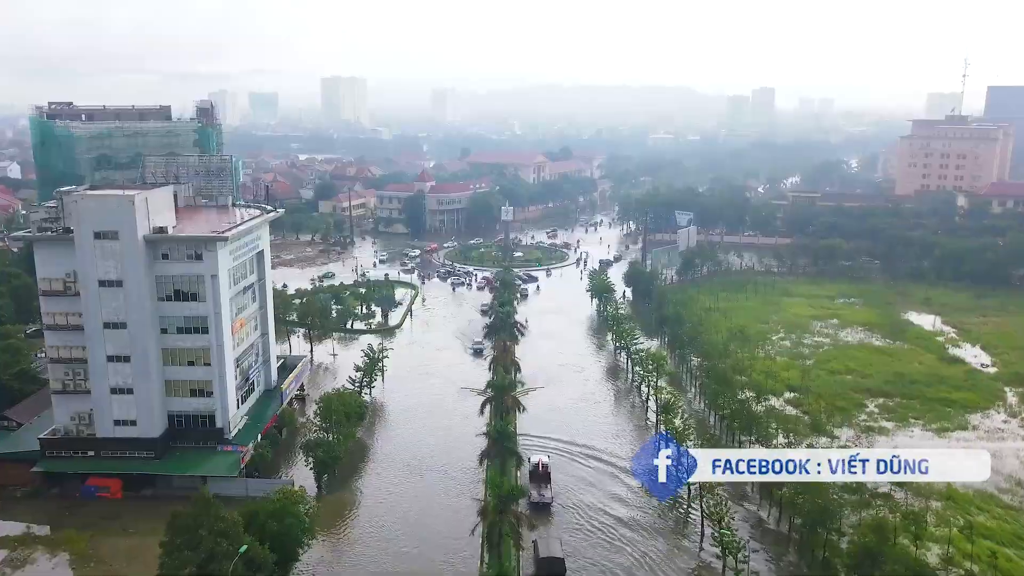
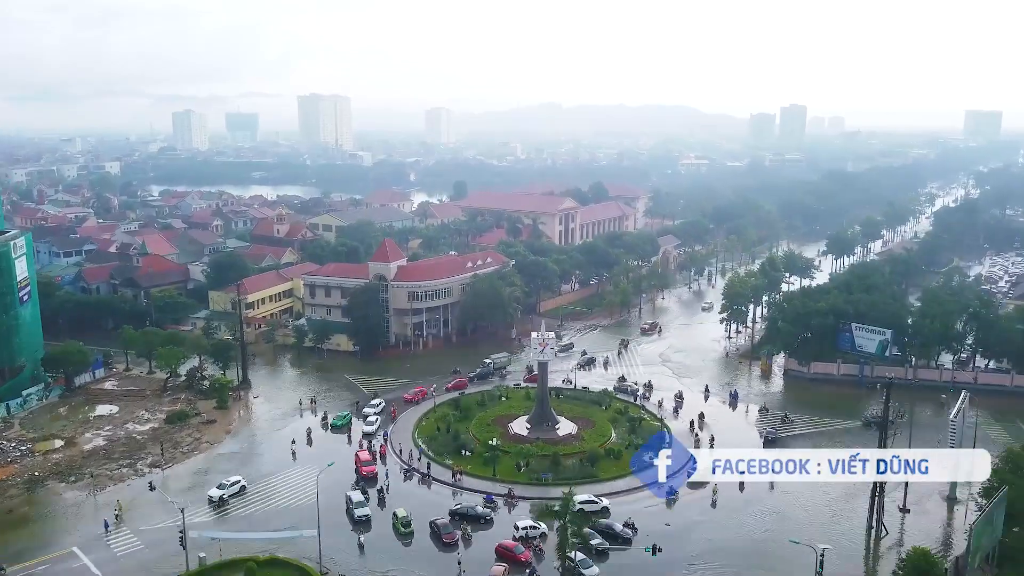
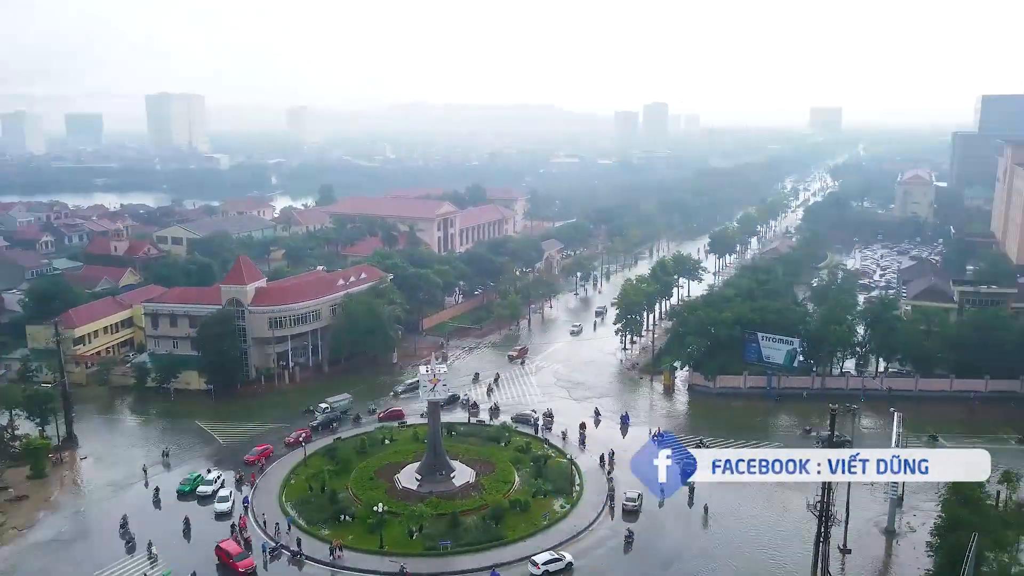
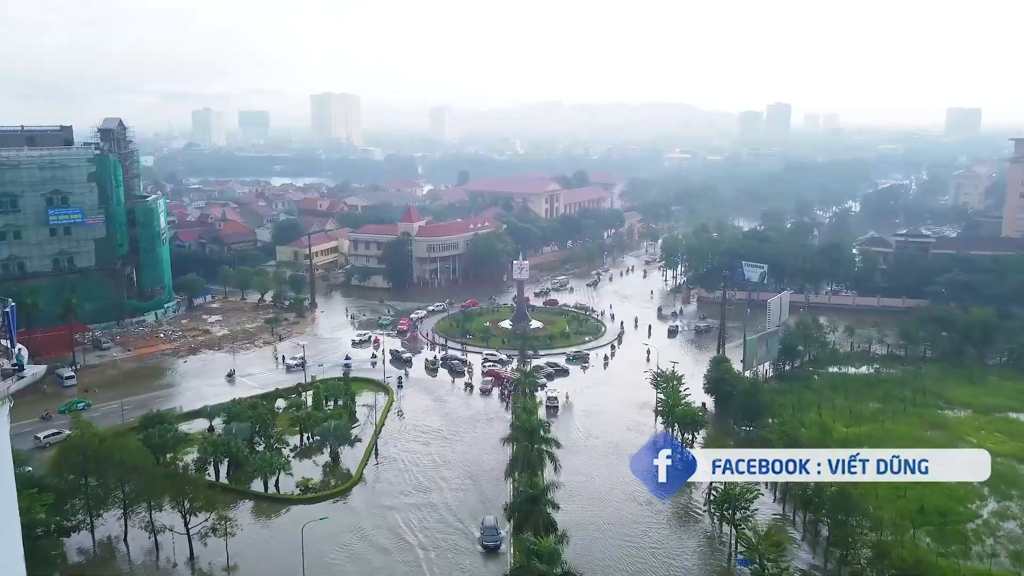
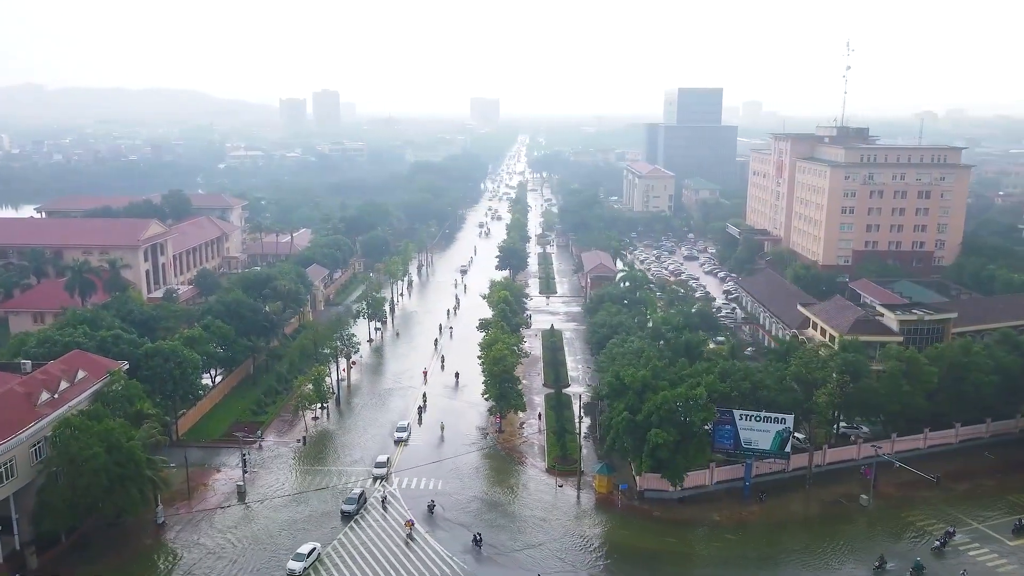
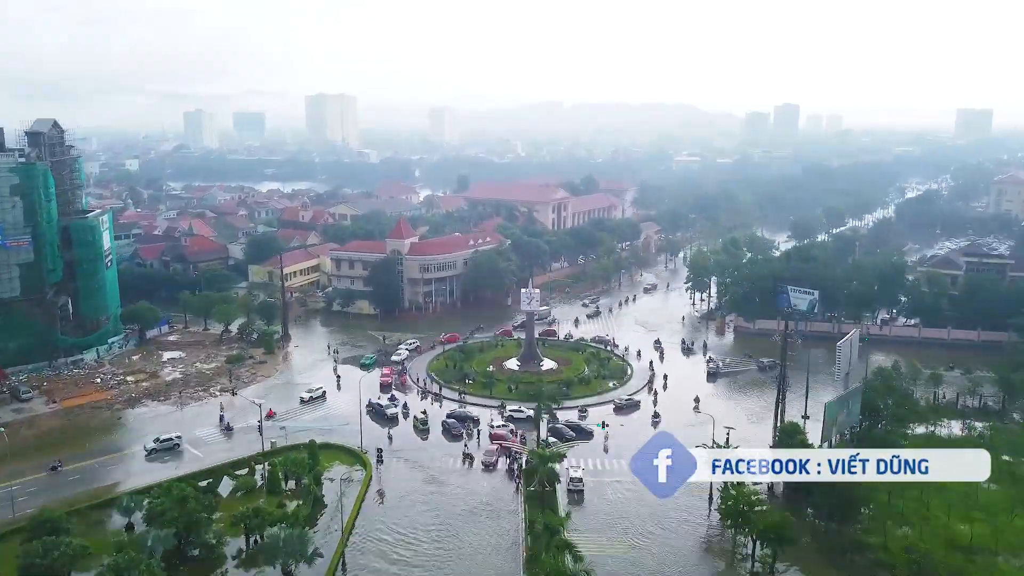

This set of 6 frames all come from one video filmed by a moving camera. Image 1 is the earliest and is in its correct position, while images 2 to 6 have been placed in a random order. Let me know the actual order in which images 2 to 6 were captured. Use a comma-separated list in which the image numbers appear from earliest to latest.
4, 6, 2, 3, 5
